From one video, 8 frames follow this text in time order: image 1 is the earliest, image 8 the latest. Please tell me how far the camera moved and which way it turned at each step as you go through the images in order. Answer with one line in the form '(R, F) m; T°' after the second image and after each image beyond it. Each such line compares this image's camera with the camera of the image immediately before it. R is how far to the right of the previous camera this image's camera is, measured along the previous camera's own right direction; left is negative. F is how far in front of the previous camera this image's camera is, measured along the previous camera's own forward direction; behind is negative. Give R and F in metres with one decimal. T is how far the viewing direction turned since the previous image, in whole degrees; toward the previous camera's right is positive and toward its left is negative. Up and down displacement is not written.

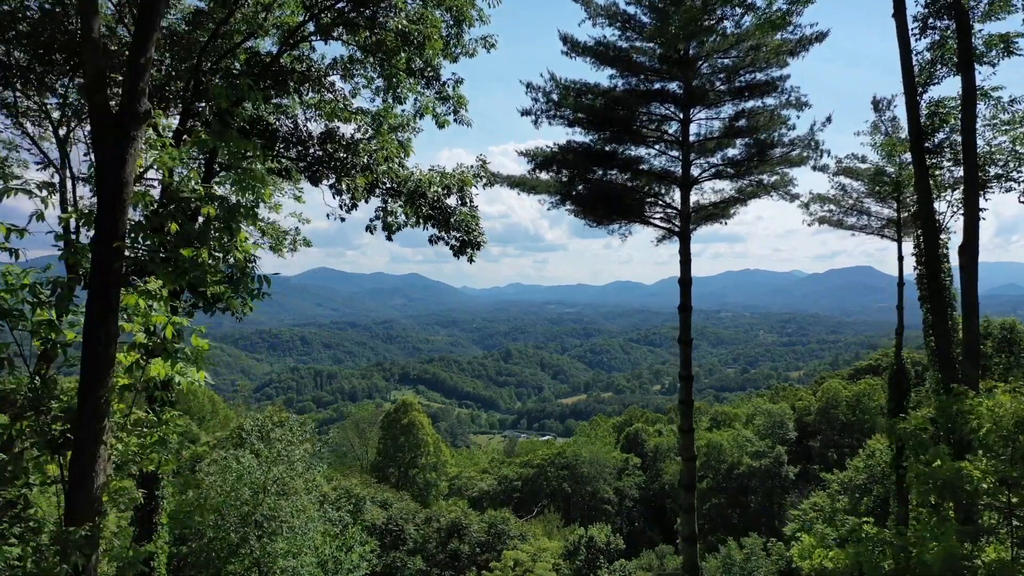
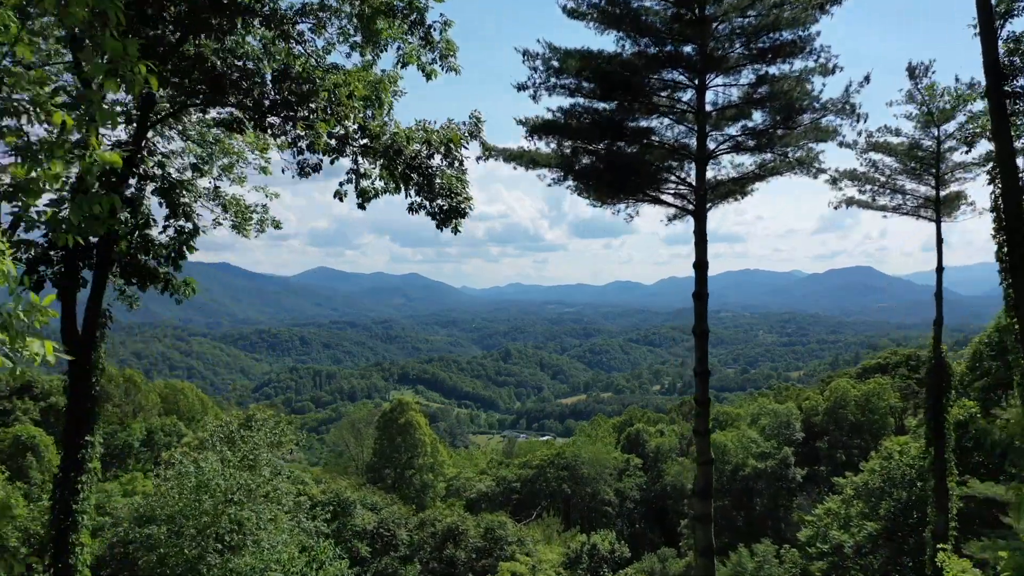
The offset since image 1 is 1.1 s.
(0.0, +0.7) m; 0°
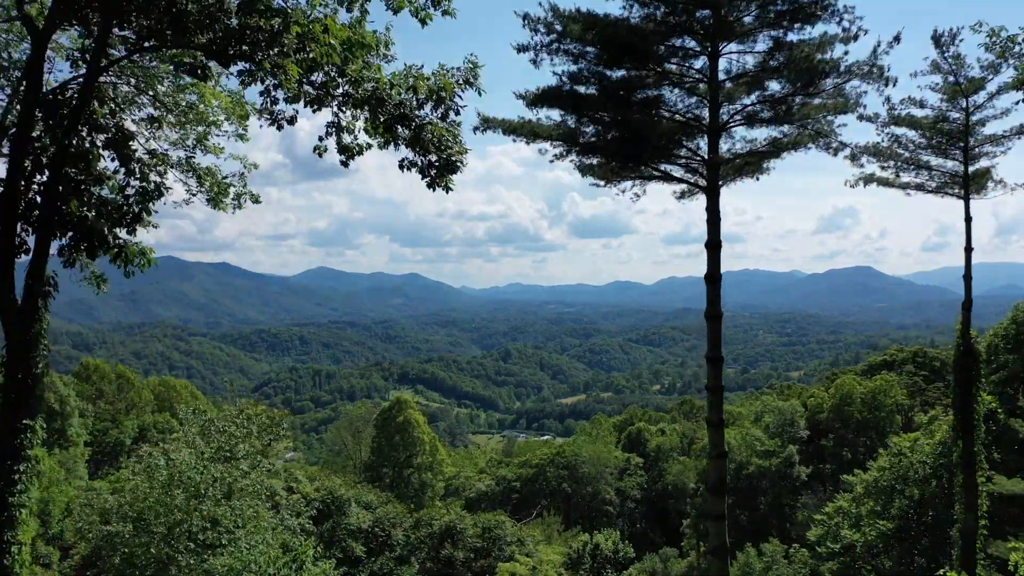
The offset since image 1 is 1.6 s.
(0.0, +0.4) m; 0°
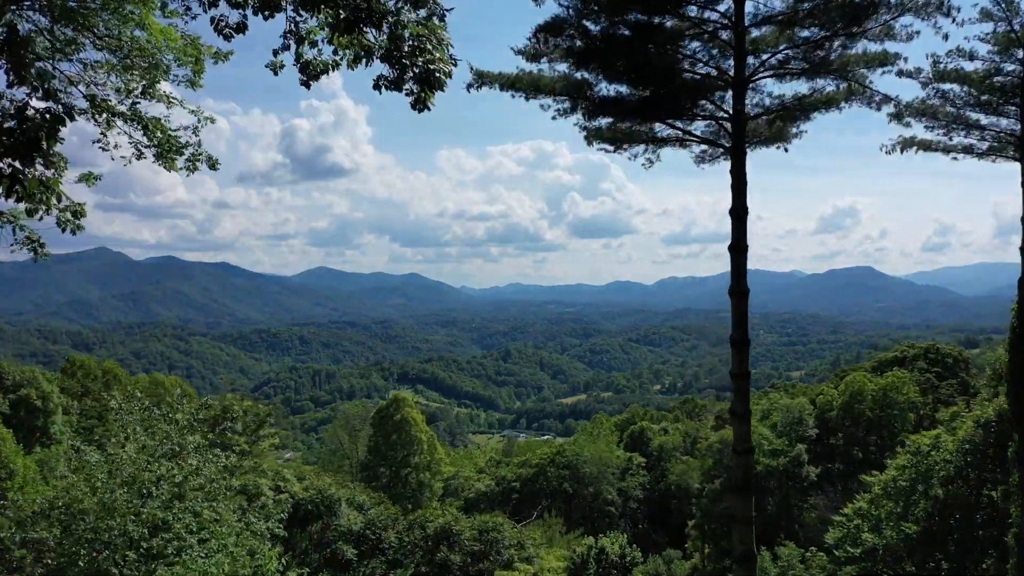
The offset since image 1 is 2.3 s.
(0.0, +0.7) m; 0°
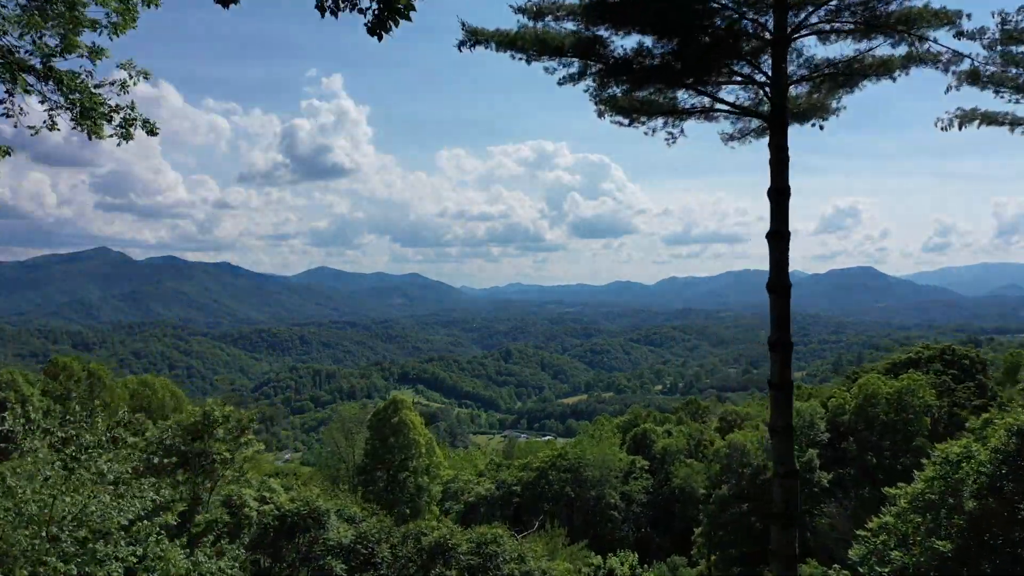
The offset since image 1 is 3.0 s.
(0.0, +0.7) m; 0°
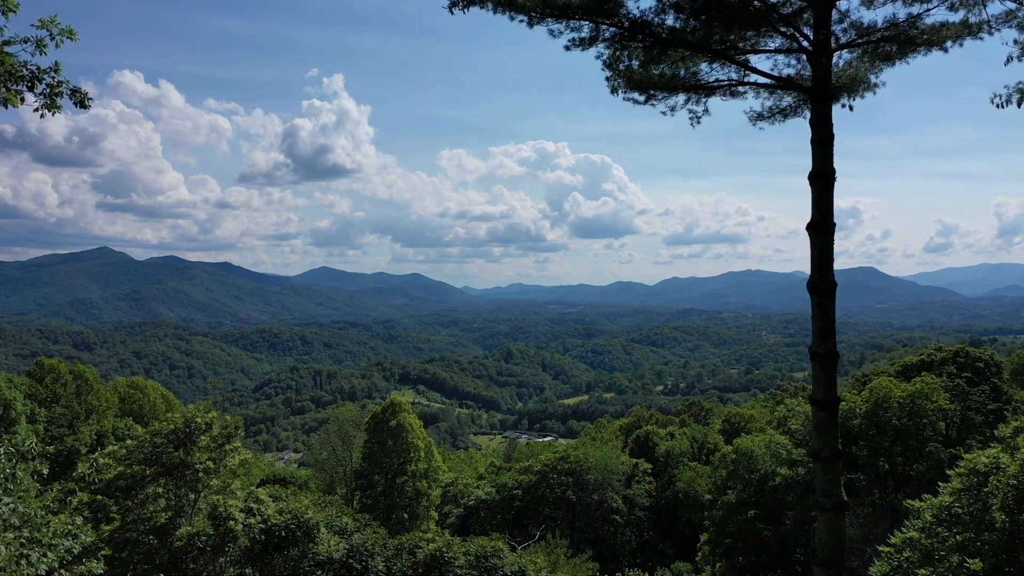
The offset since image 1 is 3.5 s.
(0.0, +0.6) m; 0°
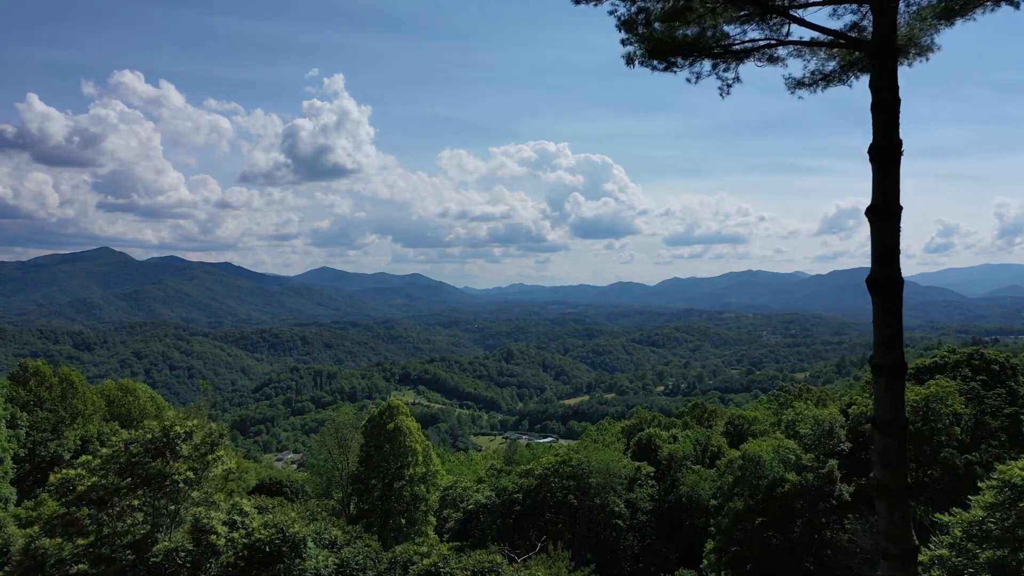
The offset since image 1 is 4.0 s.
(0.0, +0.6) m; 0°
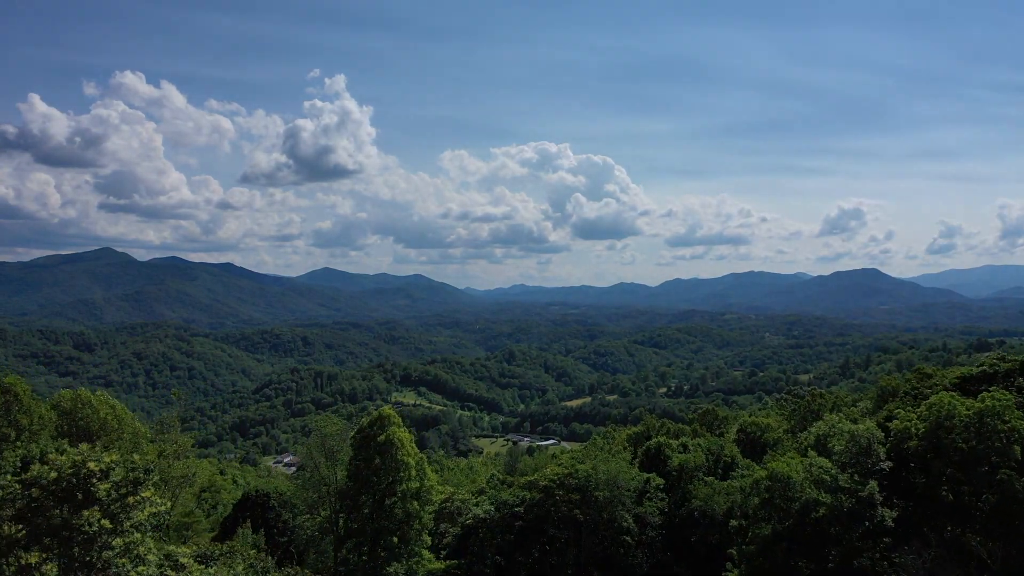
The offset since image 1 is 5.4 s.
(0.0, +2.0) m; 0°
